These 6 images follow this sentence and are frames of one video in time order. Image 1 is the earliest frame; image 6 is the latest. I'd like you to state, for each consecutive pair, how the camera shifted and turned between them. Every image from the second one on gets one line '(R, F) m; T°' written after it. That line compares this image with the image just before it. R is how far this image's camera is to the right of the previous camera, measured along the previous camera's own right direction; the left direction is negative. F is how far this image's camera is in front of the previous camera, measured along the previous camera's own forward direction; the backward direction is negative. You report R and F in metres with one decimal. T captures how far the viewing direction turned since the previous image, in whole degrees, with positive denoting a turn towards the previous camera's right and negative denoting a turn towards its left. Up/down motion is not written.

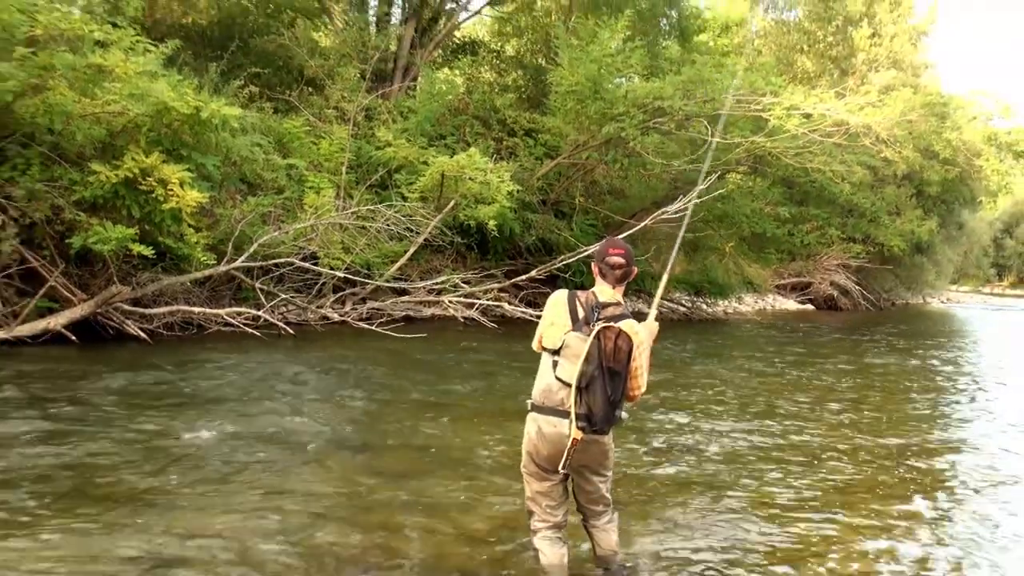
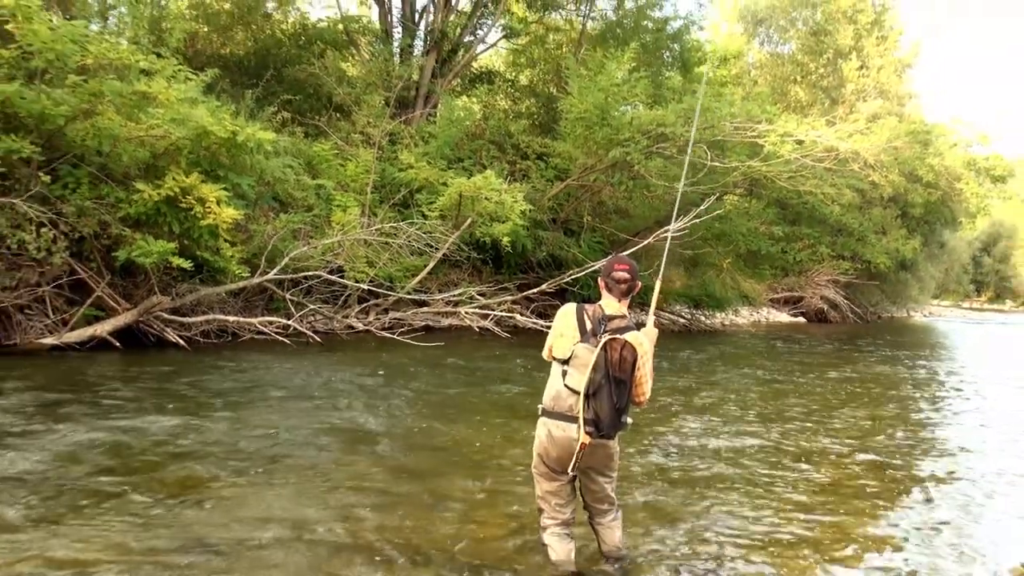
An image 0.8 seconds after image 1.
(-0.2, -0.7) m; 0°
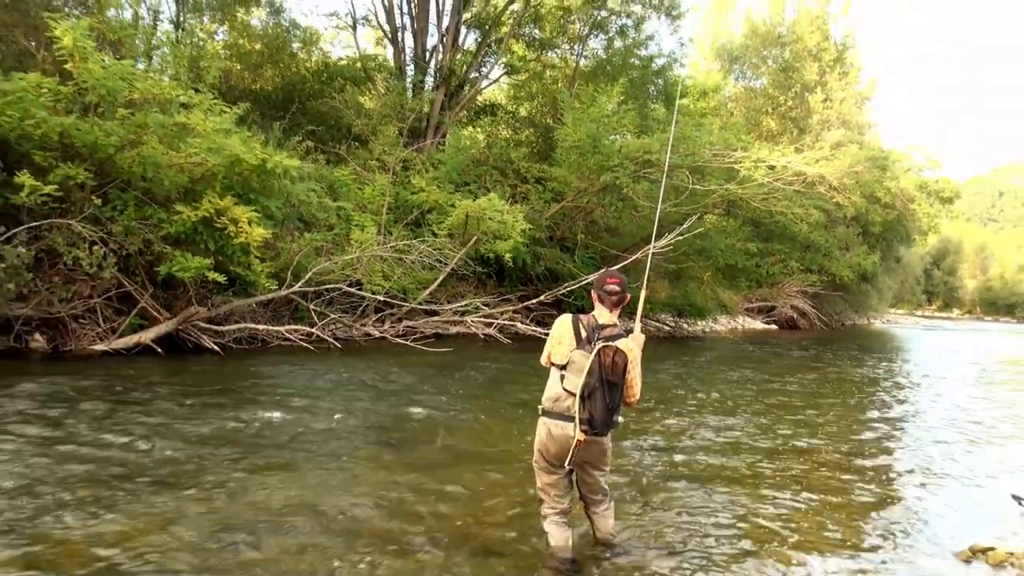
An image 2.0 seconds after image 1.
(-0.1, -1.1) m; 0°
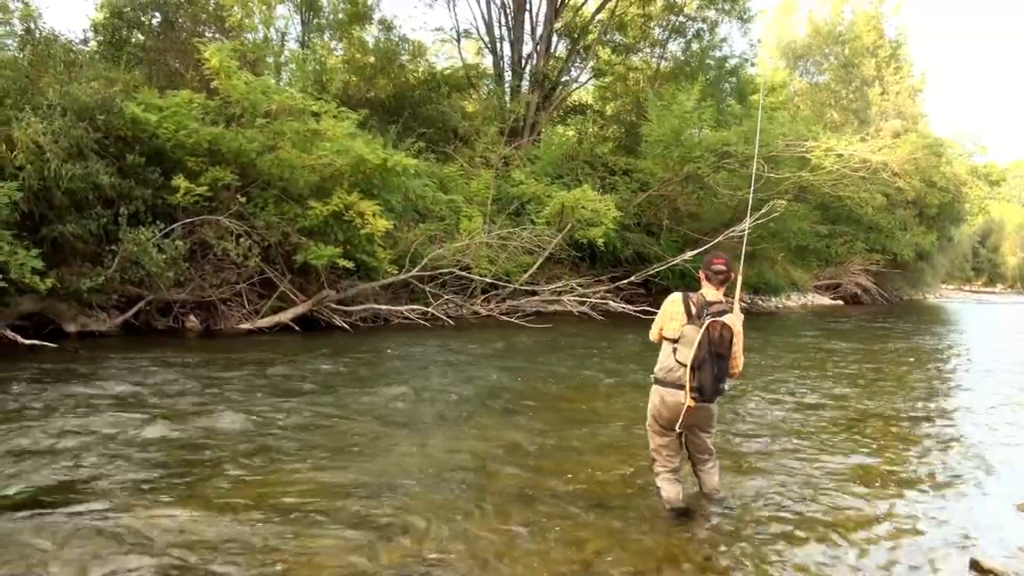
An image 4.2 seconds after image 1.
(-1.1, -1.3) m; -2°
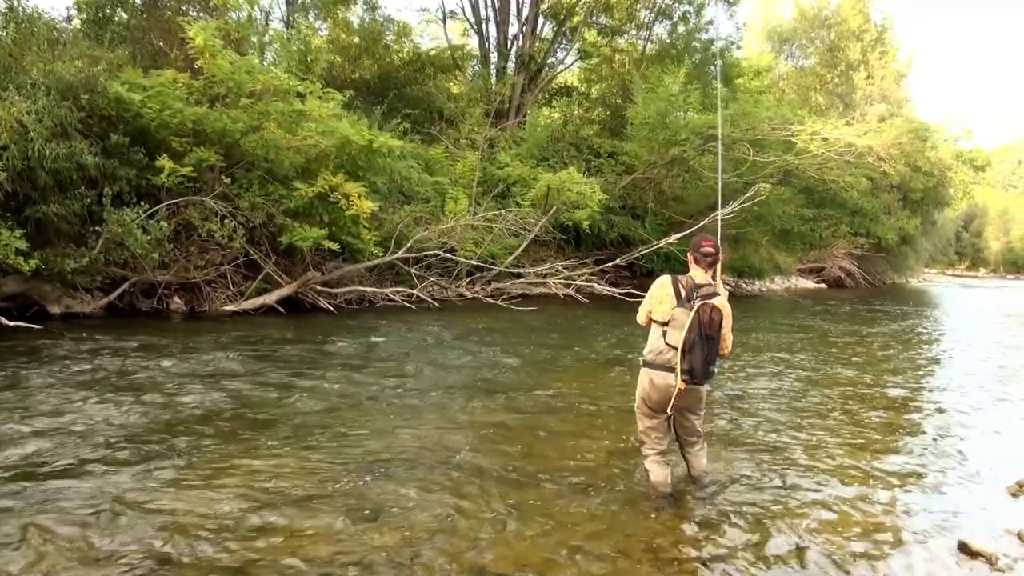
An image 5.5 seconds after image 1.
(+0.1, 0.0) m; +1°
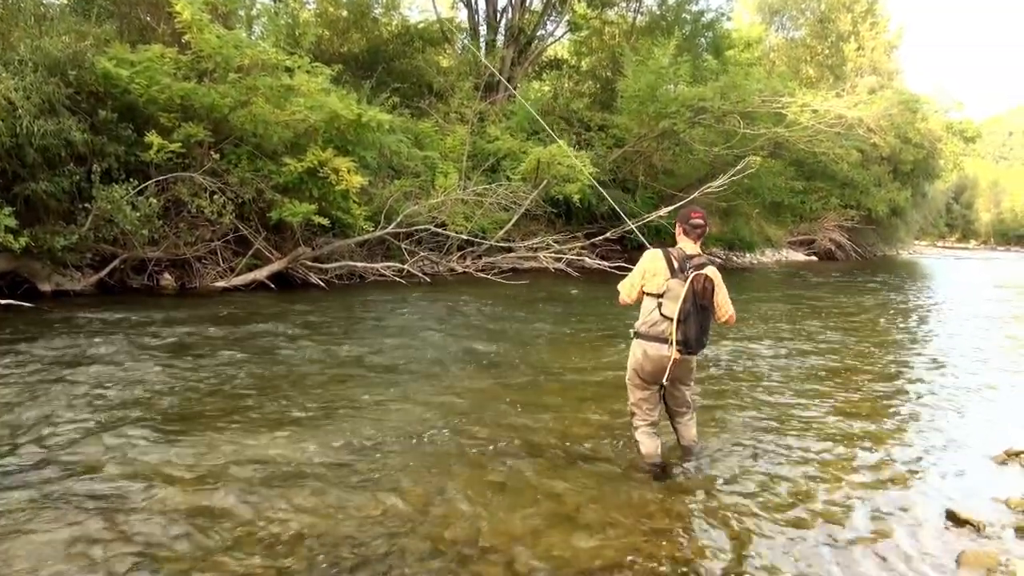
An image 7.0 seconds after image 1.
(+0.1, 0.0) m; 0°
